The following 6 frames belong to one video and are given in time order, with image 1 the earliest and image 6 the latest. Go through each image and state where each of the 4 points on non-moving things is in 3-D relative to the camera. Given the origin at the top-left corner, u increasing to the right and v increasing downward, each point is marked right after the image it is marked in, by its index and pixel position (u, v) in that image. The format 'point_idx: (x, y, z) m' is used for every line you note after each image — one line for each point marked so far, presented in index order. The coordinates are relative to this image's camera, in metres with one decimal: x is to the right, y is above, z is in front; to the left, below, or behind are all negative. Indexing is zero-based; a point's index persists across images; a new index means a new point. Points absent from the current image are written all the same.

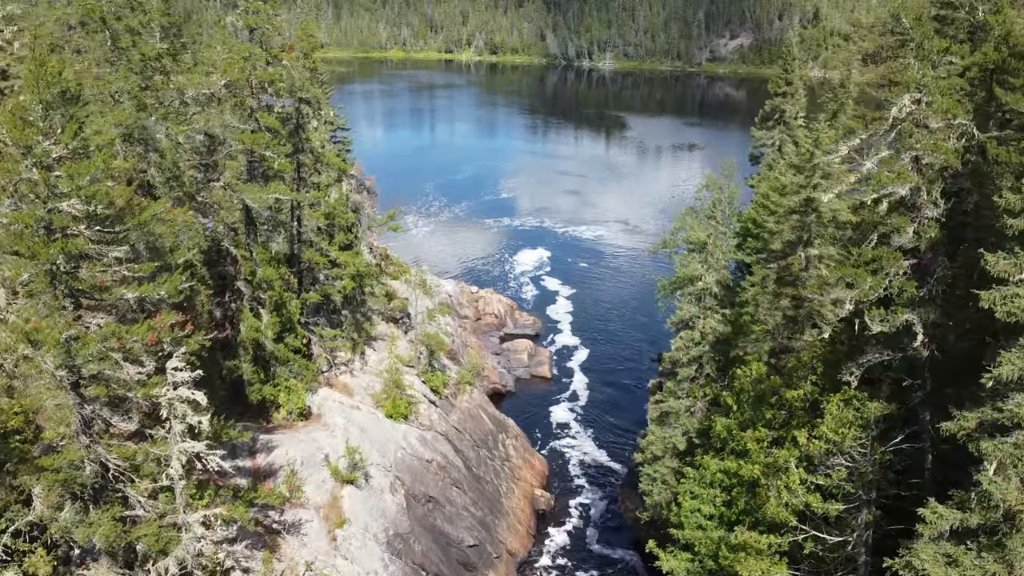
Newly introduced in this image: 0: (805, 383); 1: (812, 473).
0: (+6.4, -2.1, +17.6) m
1: (+6.0, -3.7, +16.2) m
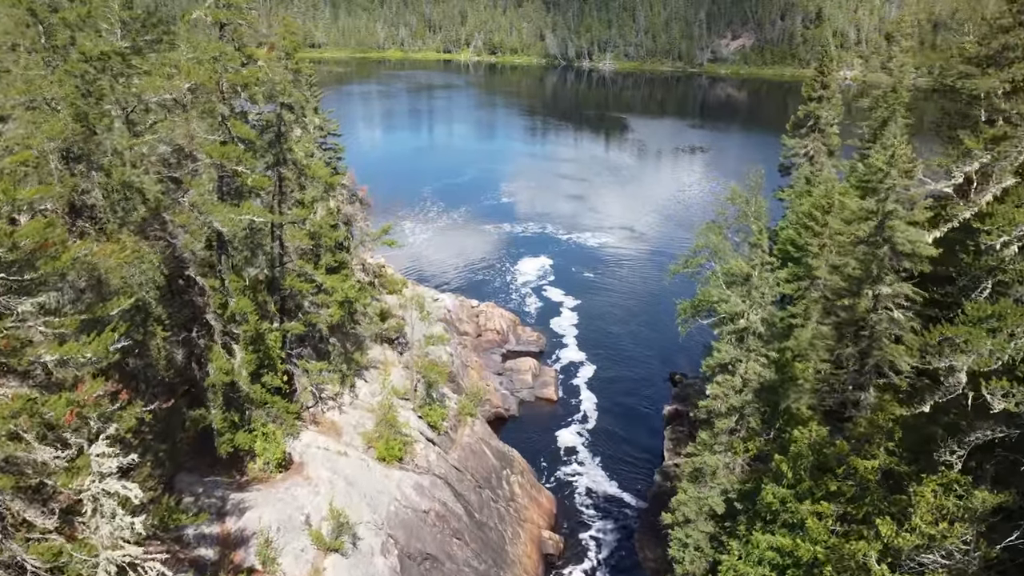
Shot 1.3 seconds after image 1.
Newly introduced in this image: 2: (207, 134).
0: (+6.7, -2.9, +14.6) m
1: (+6.3, -4.6, +13.2) m
2: (-7.6, +3.8, +19.9) m
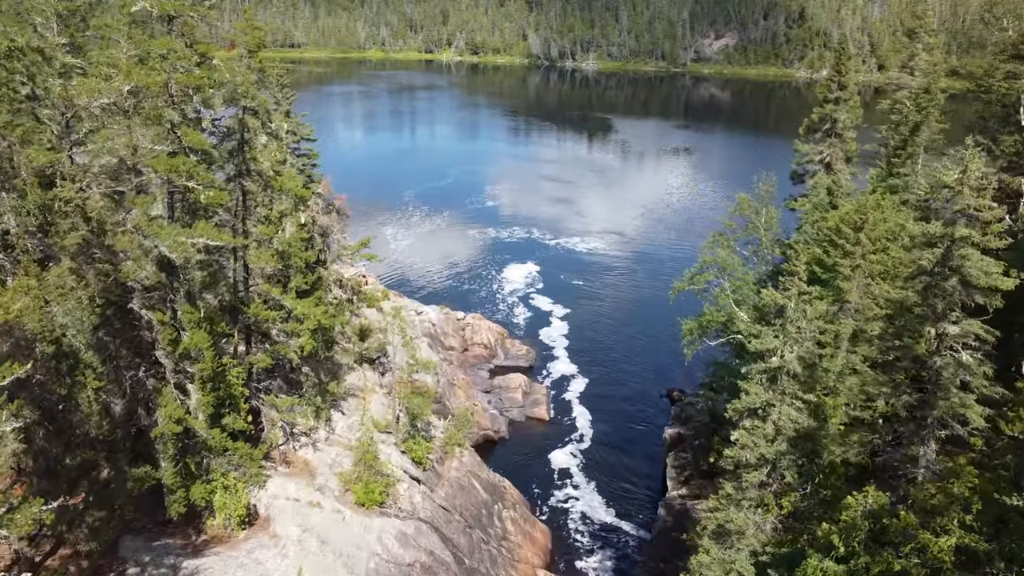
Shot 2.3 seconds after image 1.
0: (+6.7, -3.6, +12.1) m
1: (+6.4, -5.3, +10.7) m
2: (-7.7, +3.1, +17.2) m
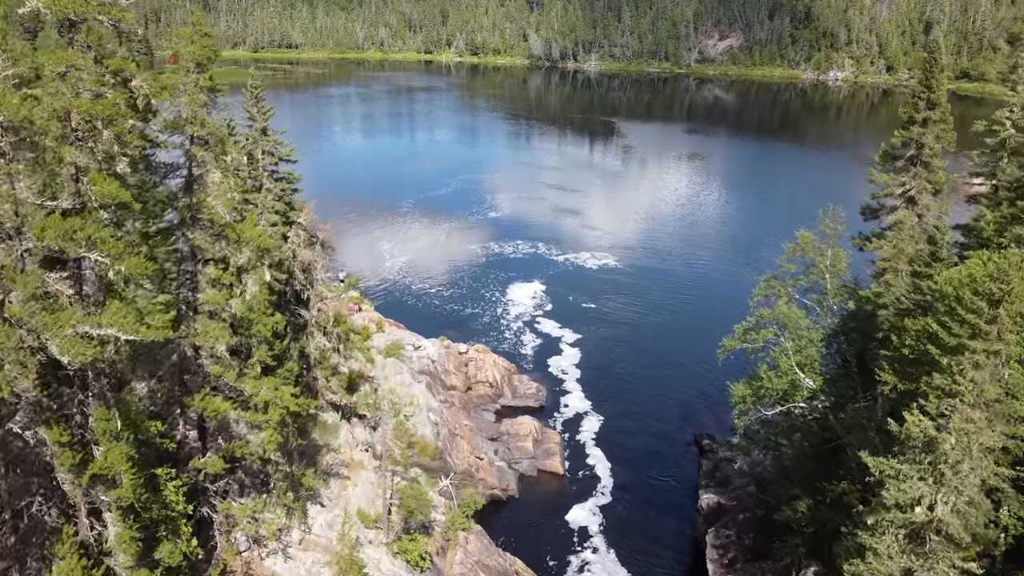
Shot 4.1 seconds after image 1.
0: (+7.2, -5.3, +7.3) m
1: (+6.8, -7.0, +5.9) m
2: (-7.2, +1.4, +12.4) m
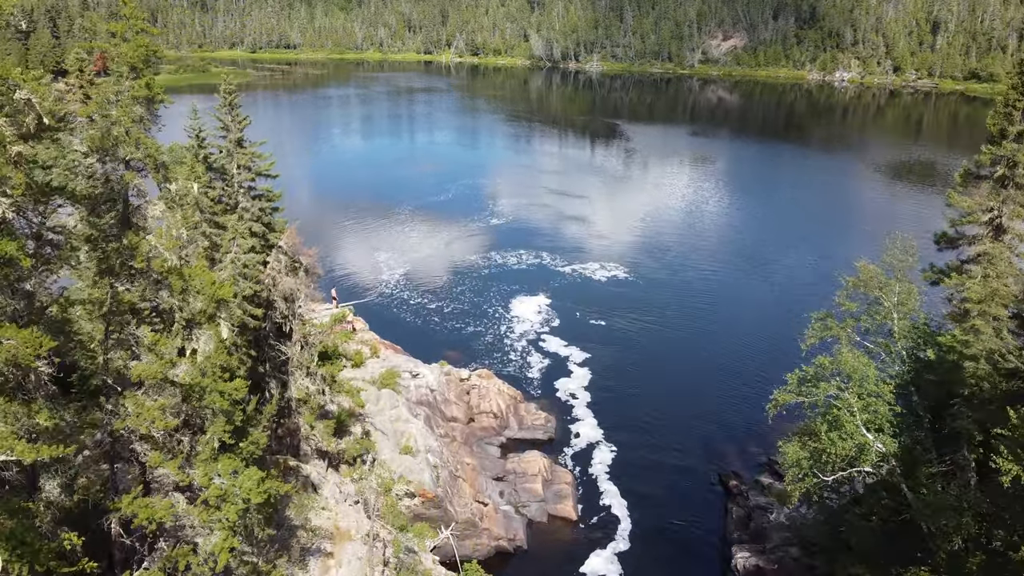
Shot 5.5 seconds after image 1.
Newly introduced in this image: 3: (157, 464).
0: (+7.5, -6.3, +3.7) m
1: (+7.2, -8.0, +2.3) m
2: (-6.9, +0.3, +8.8) m
3: (-5.8, -2.9, +13.1) m
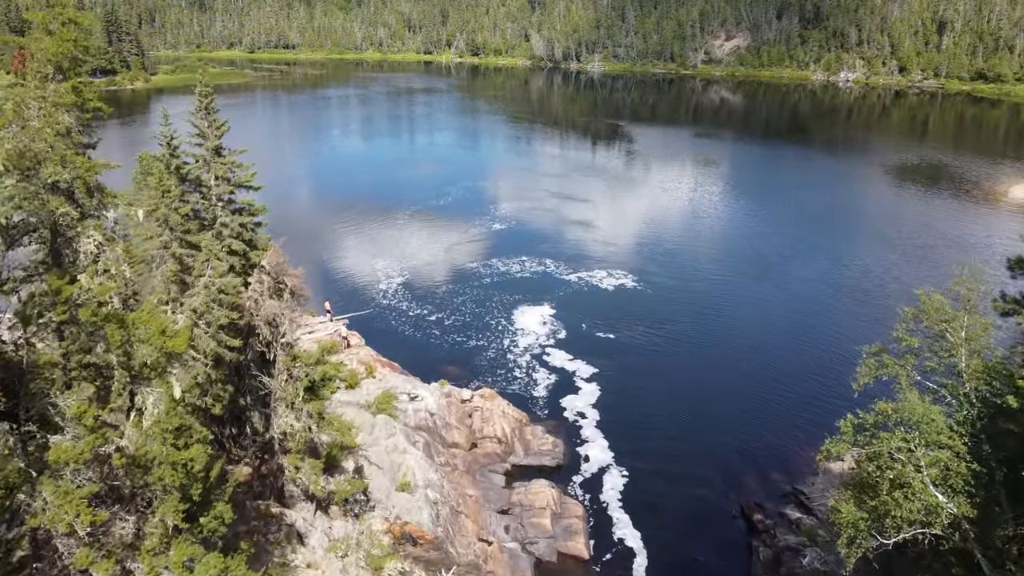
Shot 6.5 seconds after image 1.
0: (+7.7, -7.1, +1.1) m
1: (+7.4, -8.7, -0.3) m
2: (-6.6, -0.4, +6.1) m
3: (-5.6, -3.6, +10.5) m
